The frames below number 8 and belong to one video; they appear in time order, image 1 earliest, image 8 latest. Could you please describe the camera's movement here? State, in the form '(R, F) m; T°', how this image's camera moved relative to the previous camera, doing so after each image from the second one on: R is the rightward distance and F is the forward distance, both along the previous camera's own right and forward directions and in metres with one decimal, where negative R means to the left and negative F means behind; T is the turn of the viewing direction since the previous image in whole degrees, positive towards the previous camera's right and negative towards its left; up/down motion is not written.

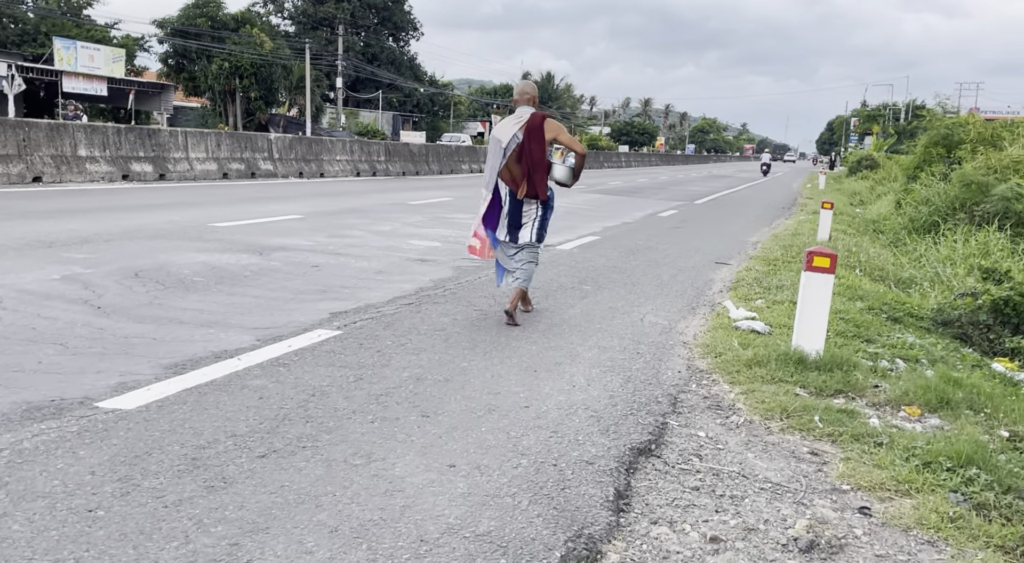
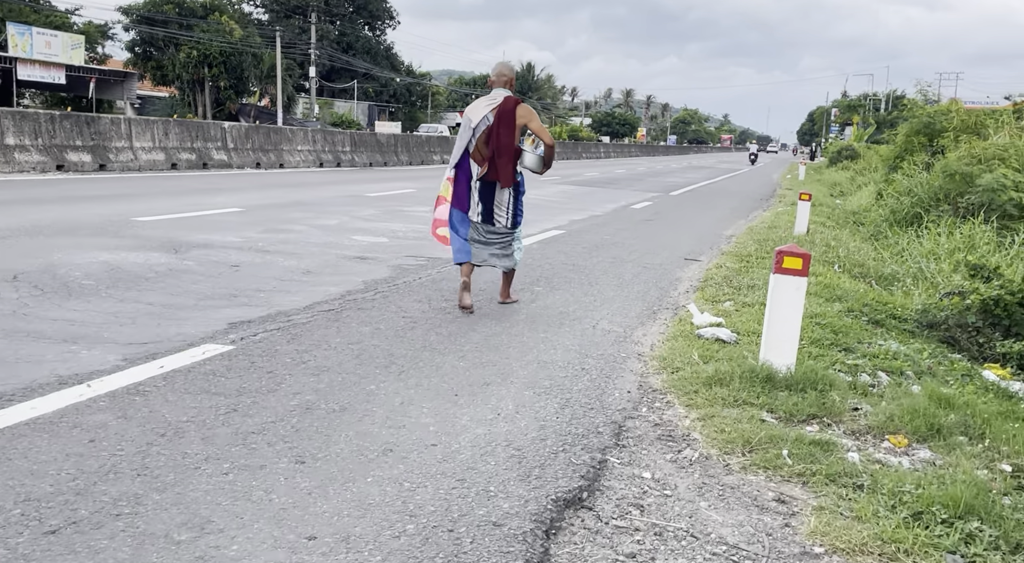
(+0.3, +0.8) m; +1°
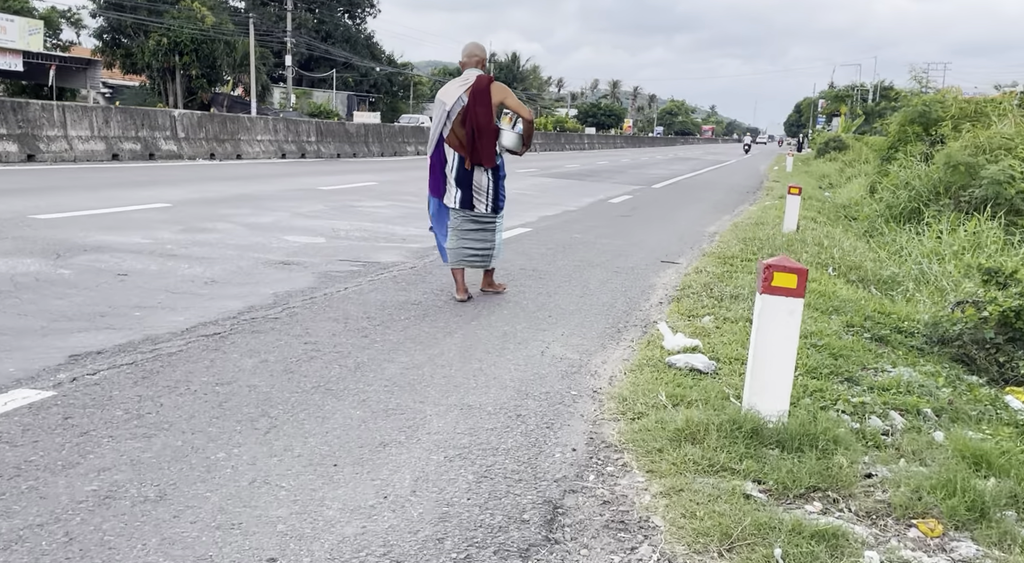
(+0.3, +1.2) m; +1°
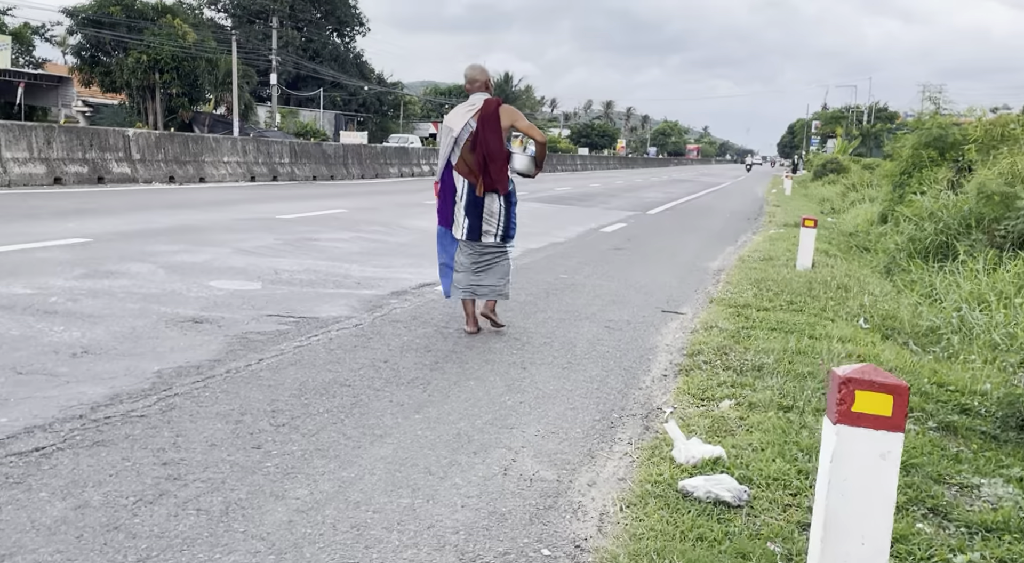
(+0.1, +1.5) m; 0°
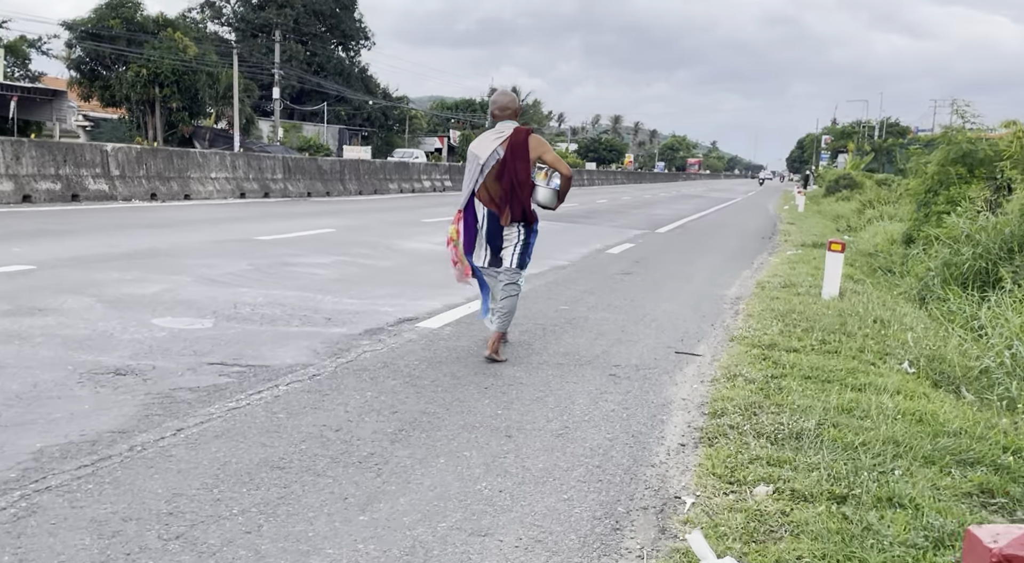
(+0.1, +1.0) m; 0°
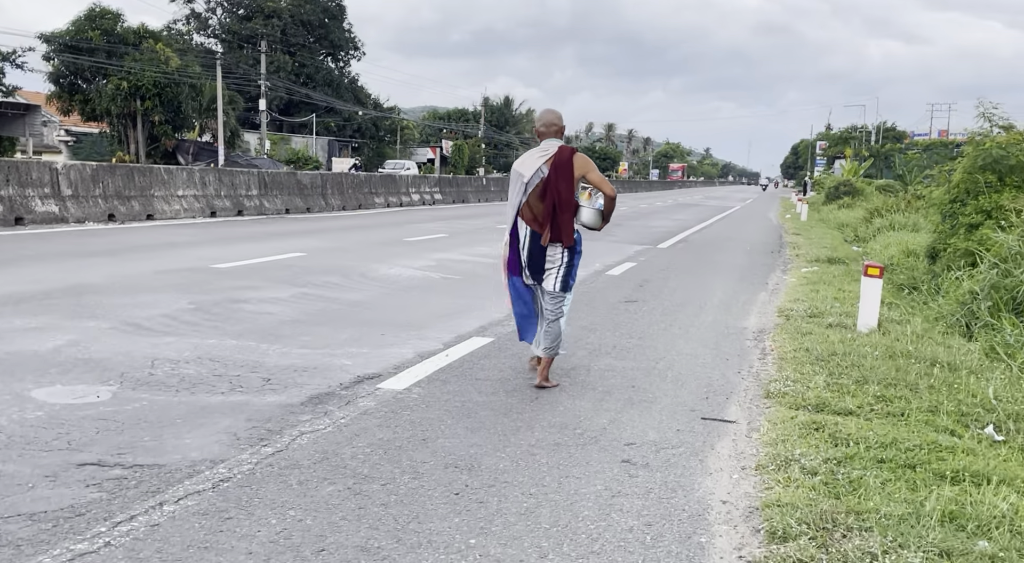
(+0.1, +1.5) m; 0°
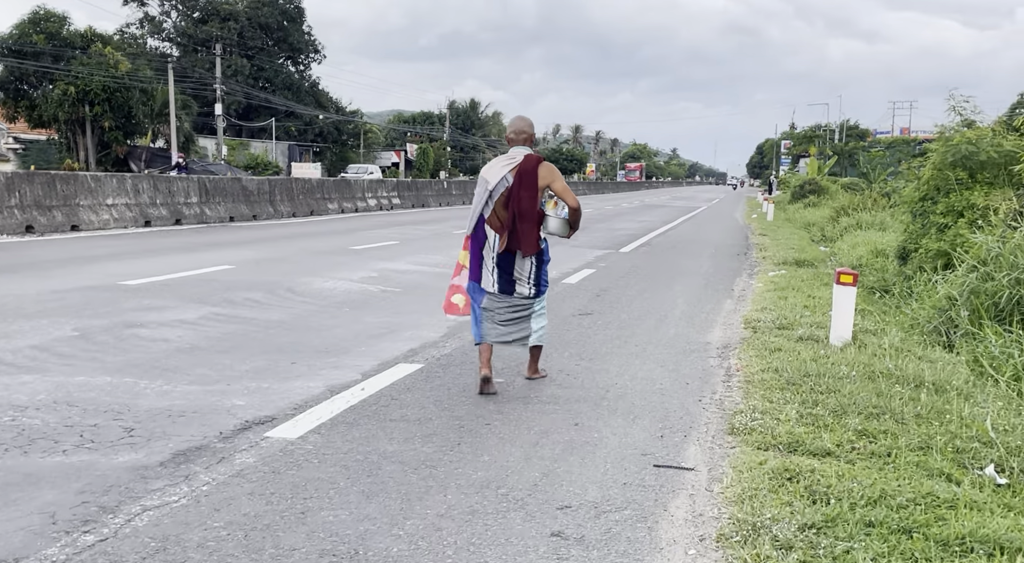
(+0.3, +1.0) m; +2°
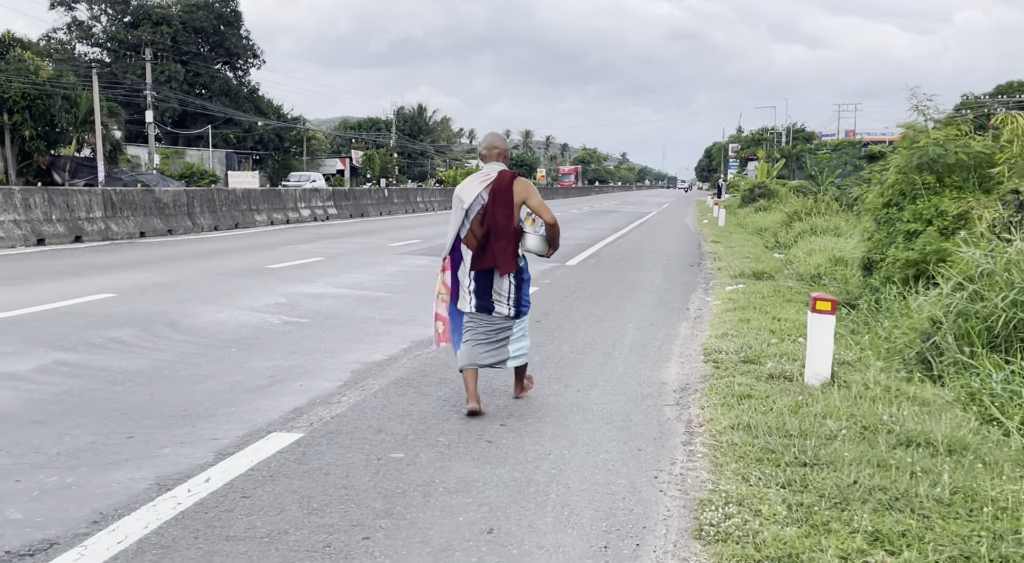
(+0.3, +1.5) m; +3°
